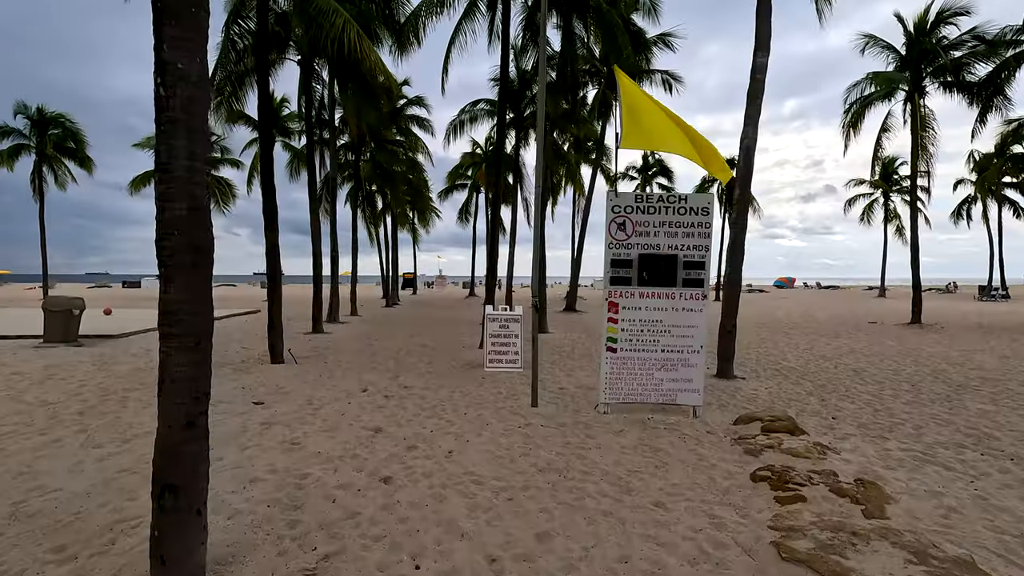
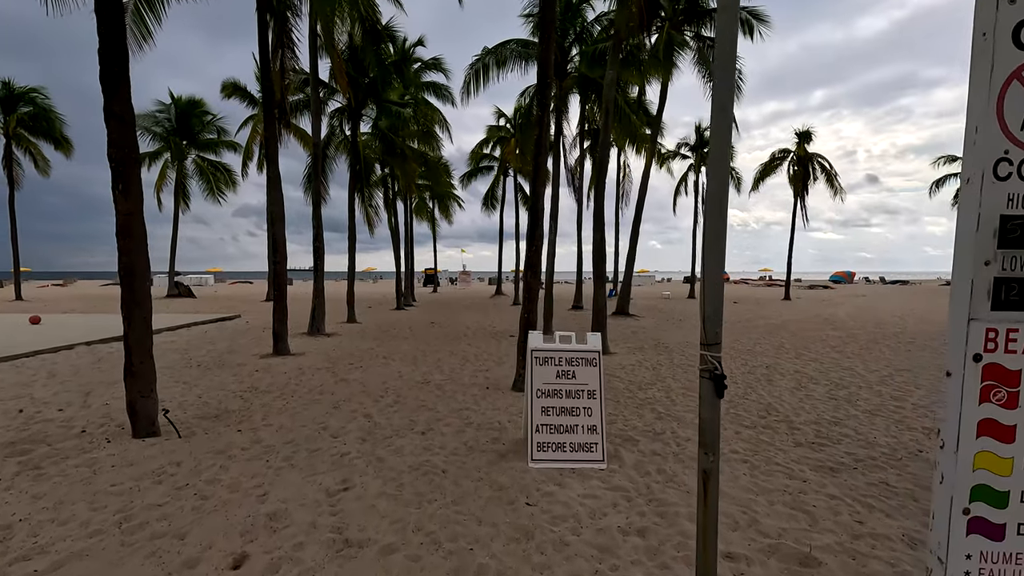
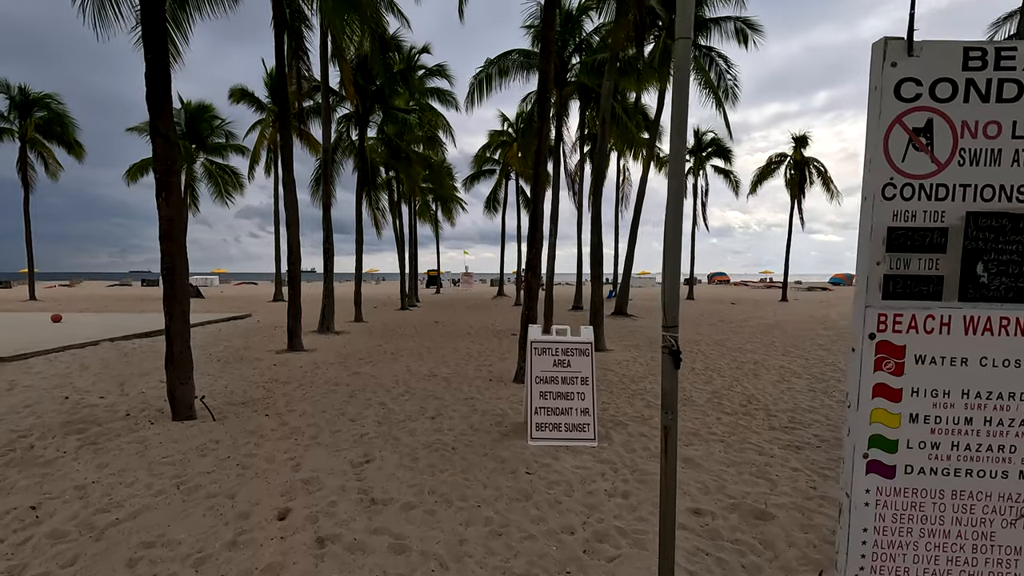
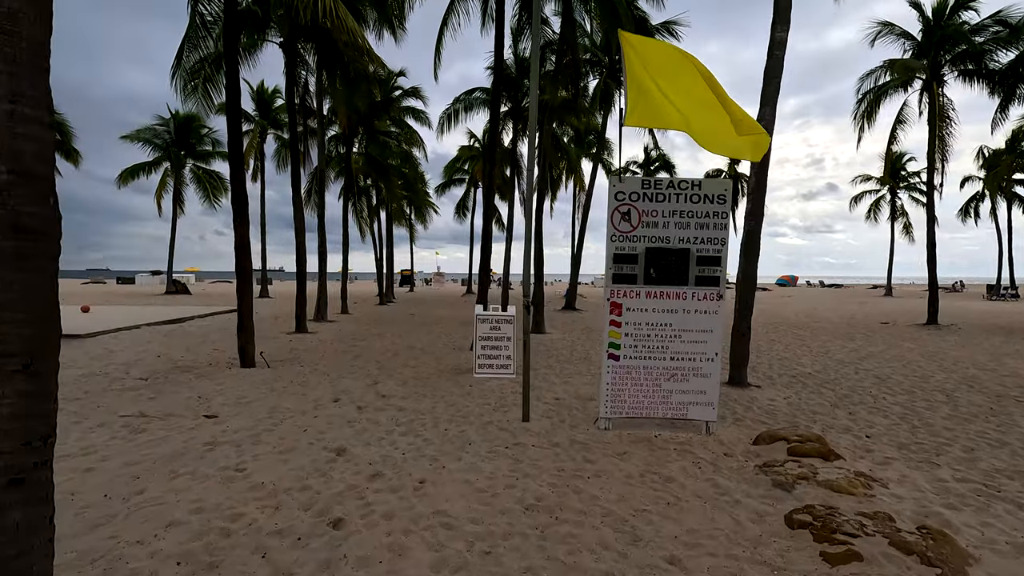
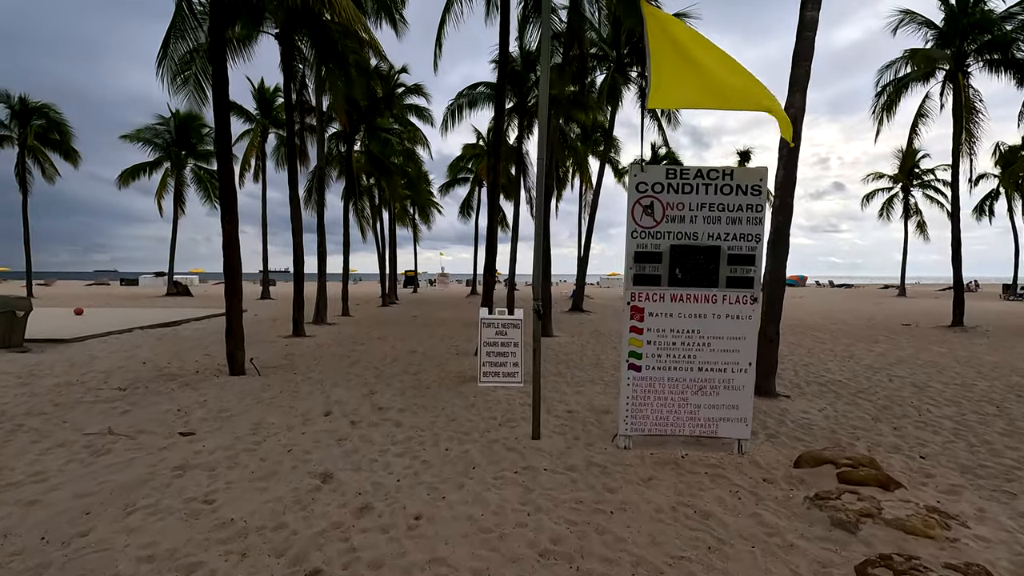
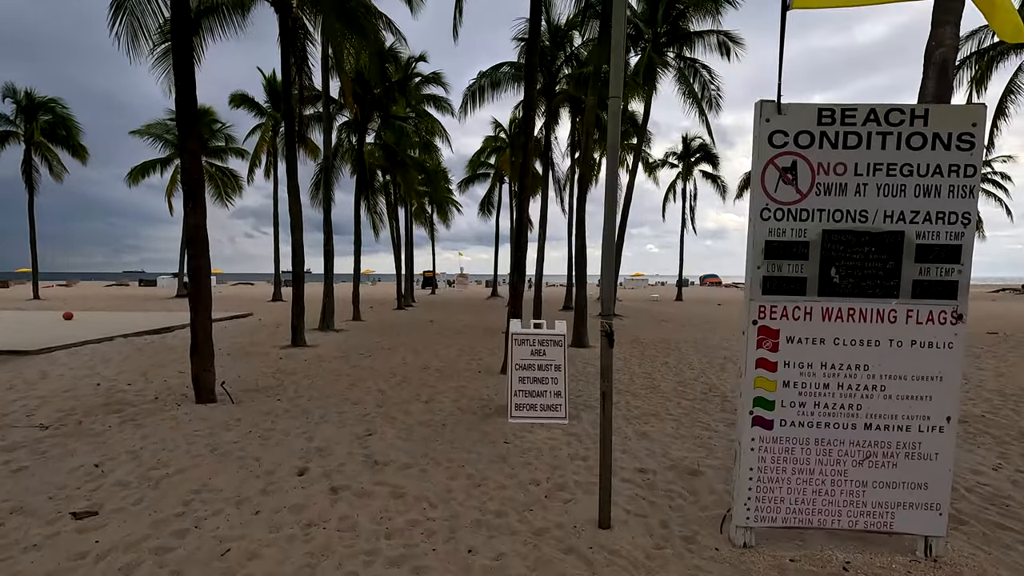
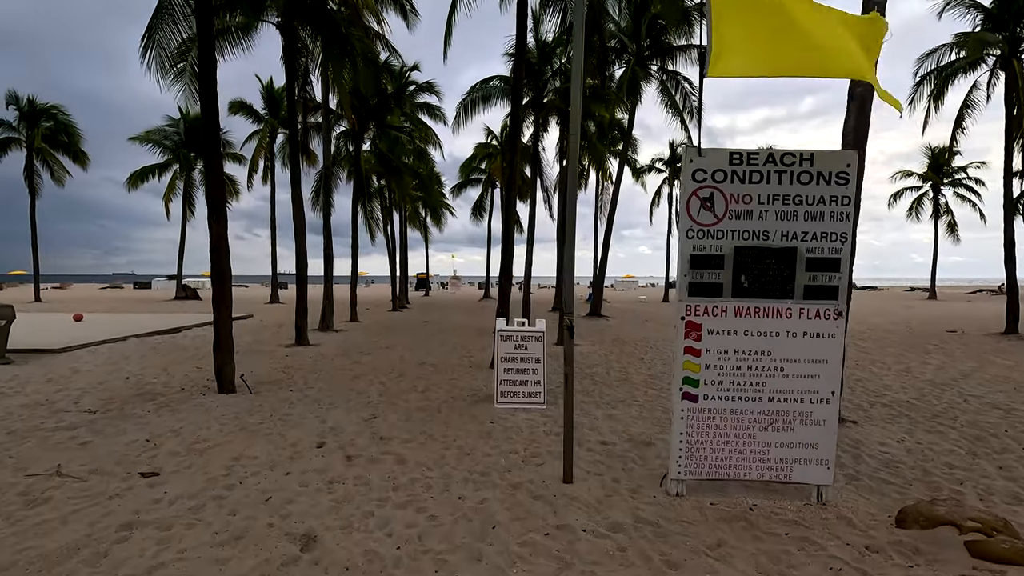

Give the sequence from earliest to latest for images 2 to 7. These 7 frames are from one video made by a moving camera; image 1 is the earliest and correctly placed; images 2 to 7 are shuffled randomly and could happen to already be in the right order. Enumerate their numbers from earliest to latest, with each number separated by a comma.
4, 5, 7, 6, 3, 2
